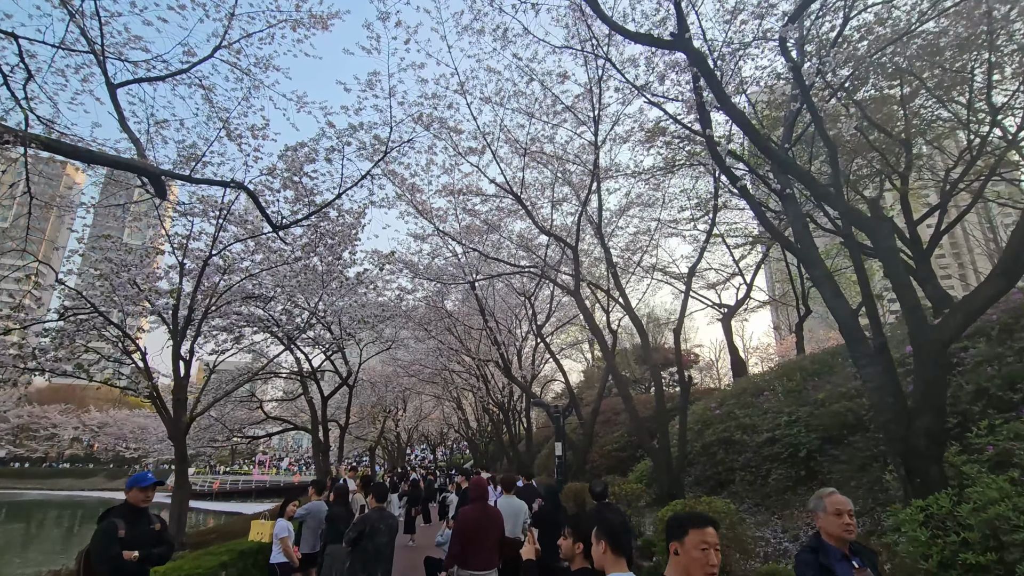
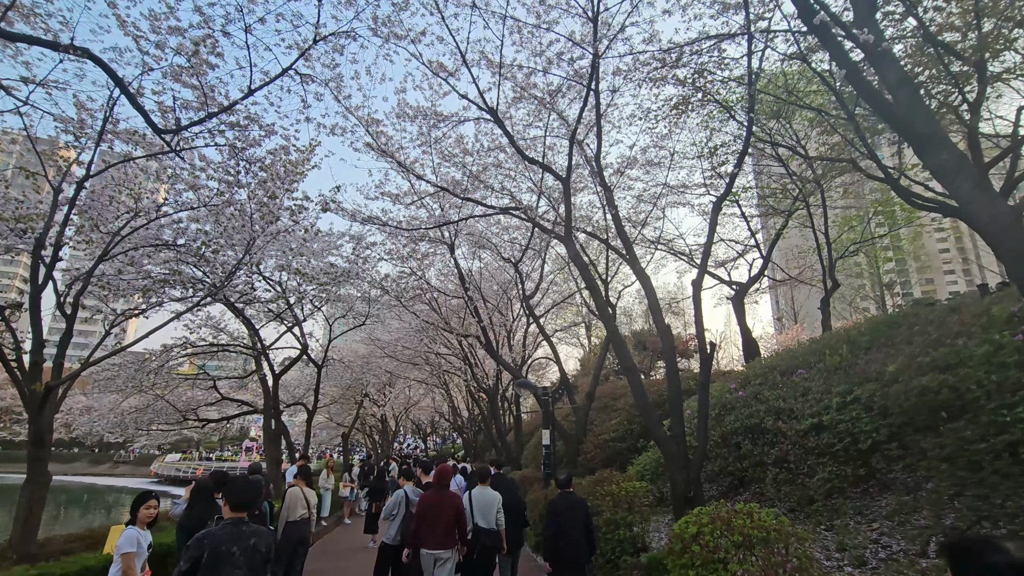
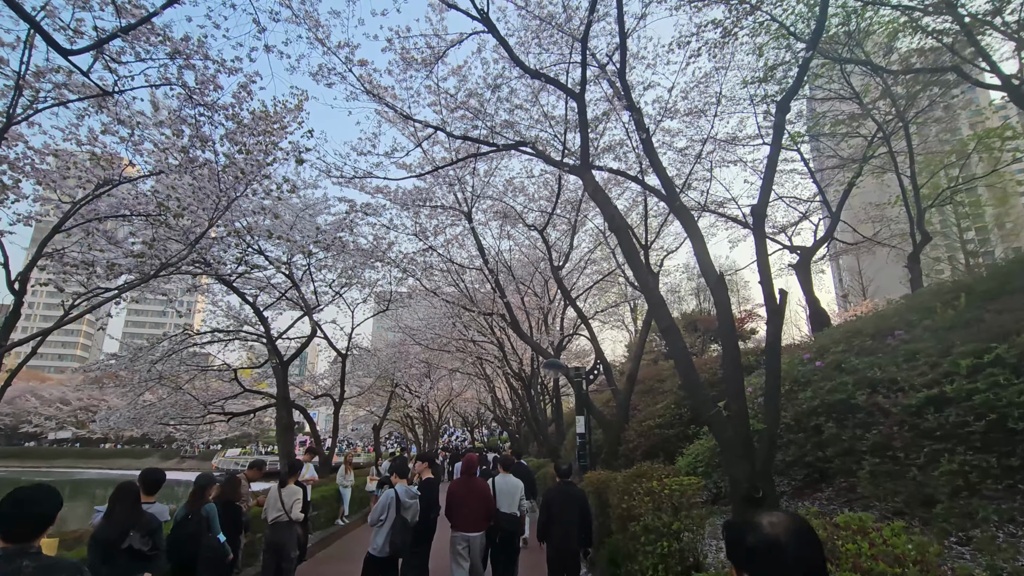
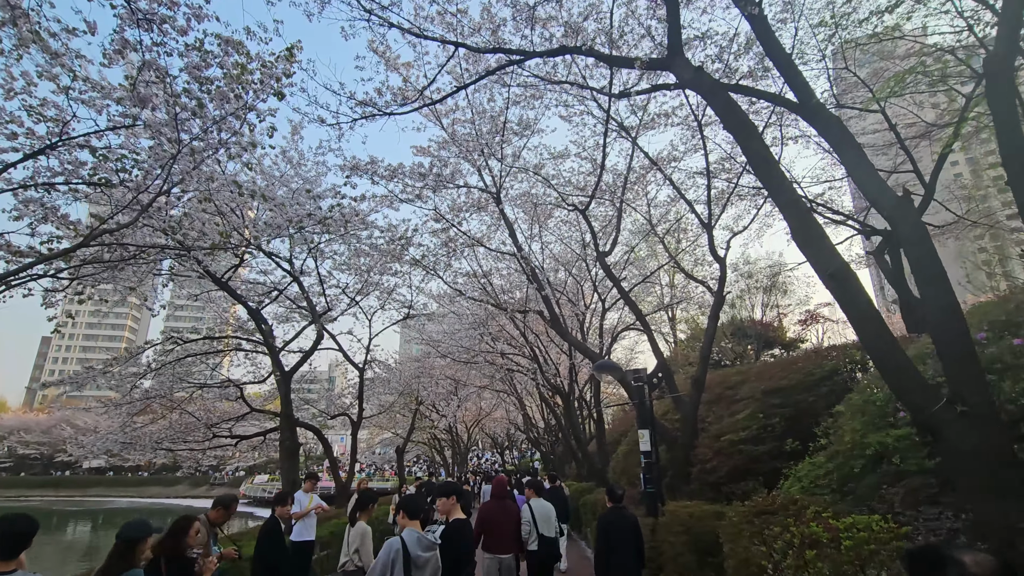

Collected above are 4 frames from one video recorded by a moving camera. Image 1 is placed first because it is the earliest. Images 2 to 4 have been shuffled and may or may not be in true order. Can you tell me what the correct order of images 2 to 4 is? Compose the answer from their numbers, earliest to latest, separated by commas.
2, 3, 4
